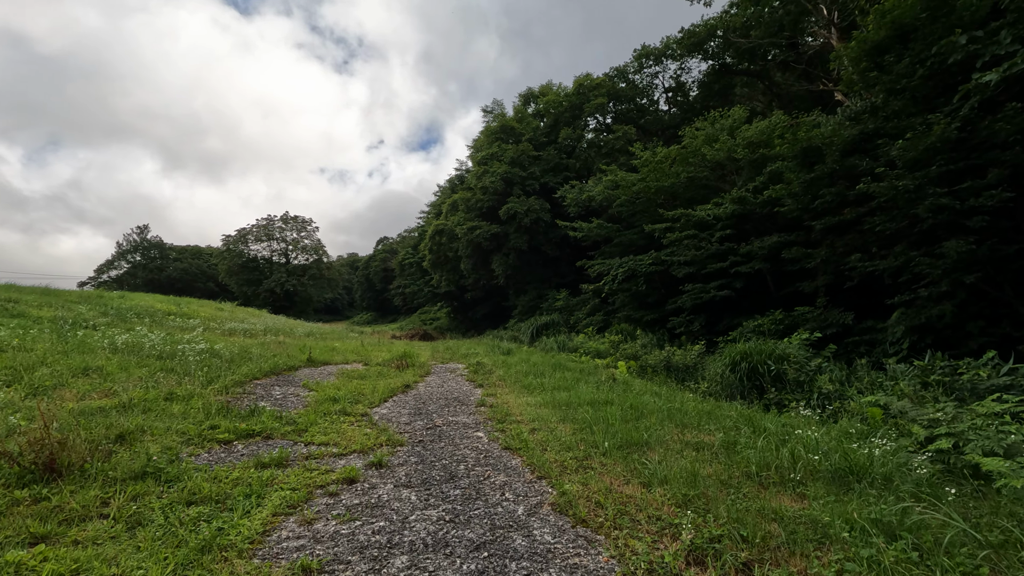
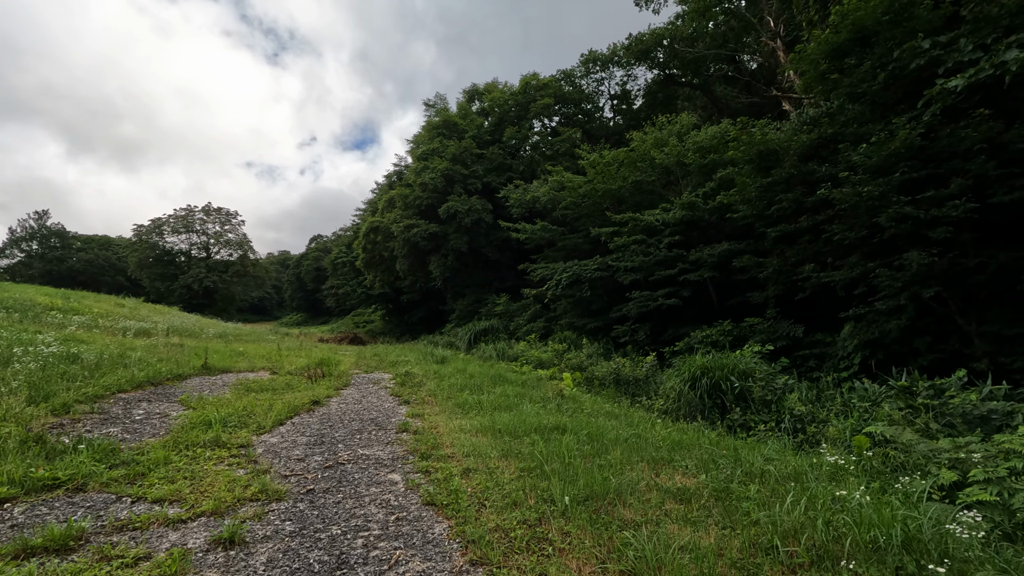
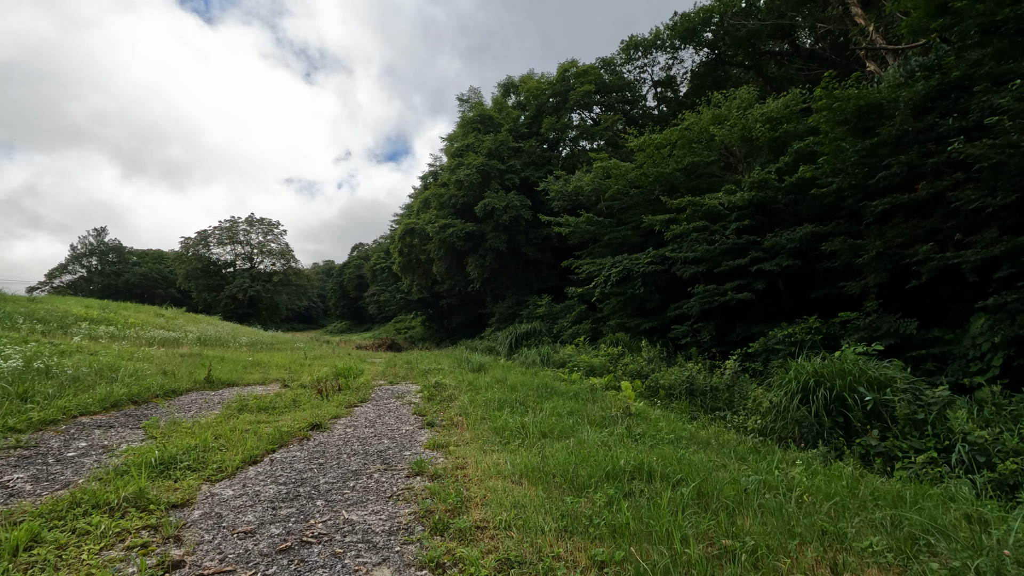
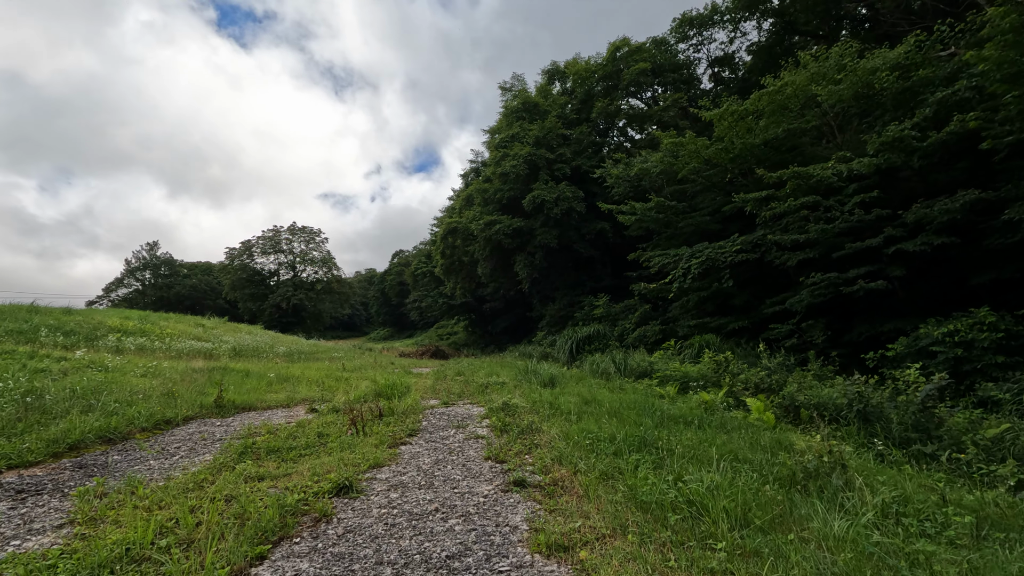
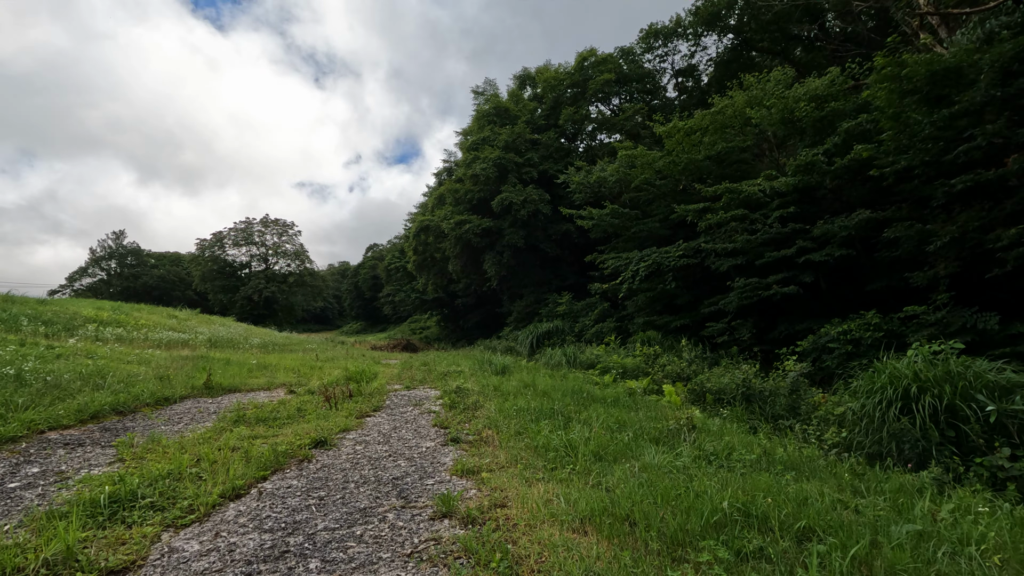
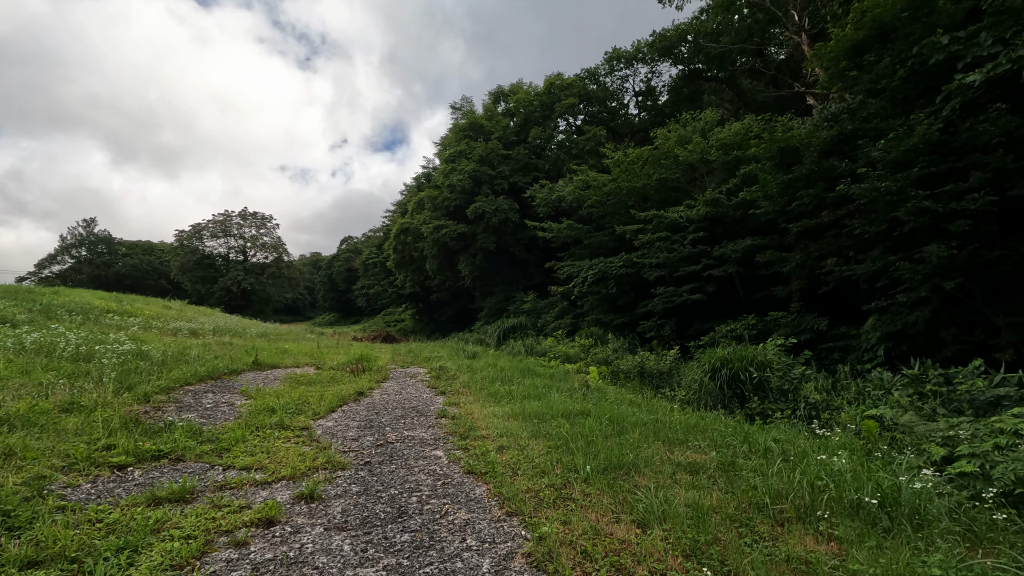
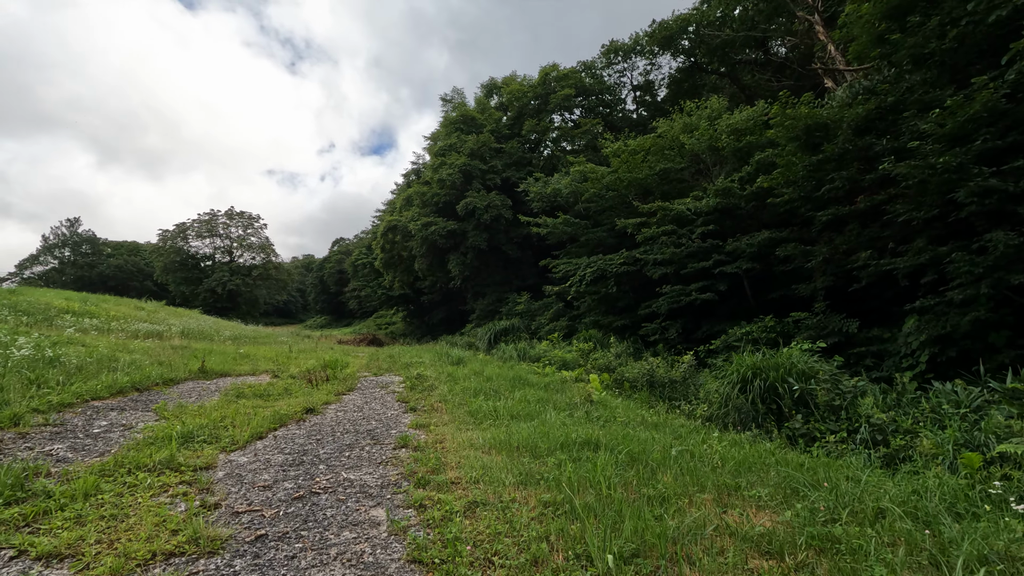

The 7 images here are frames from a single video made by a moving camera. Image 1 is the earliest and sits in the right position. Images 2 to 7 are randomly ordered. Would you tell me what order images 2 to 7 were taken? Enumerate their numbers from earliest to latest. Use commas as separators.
6, 2, 7, 3, 5, 4
